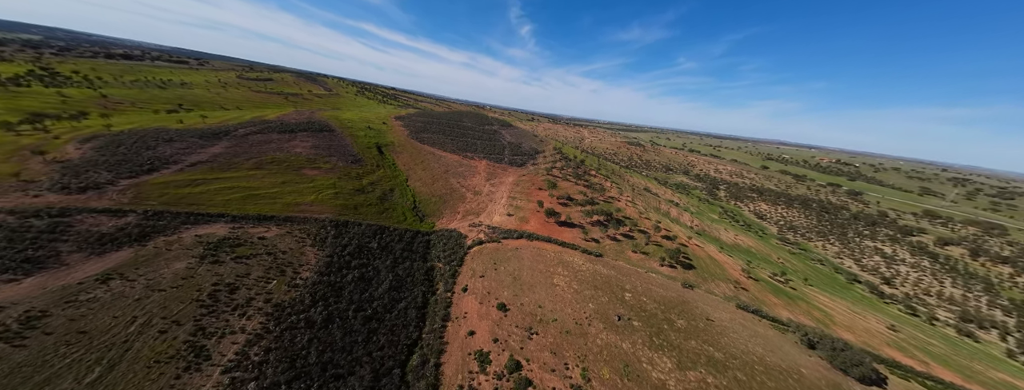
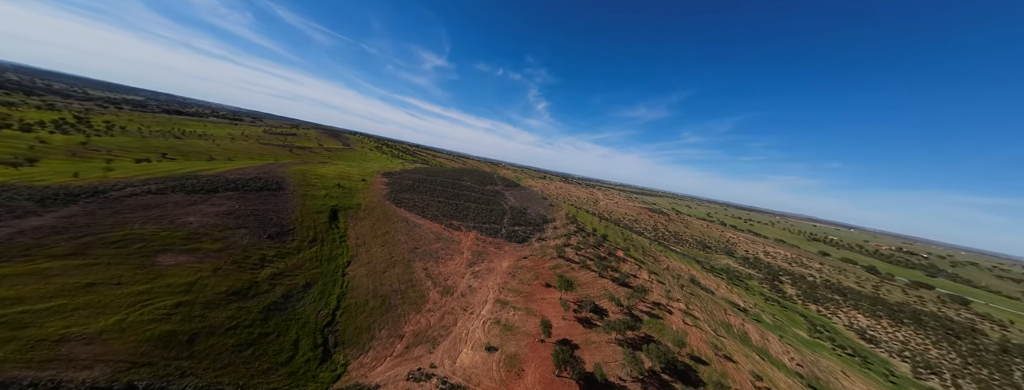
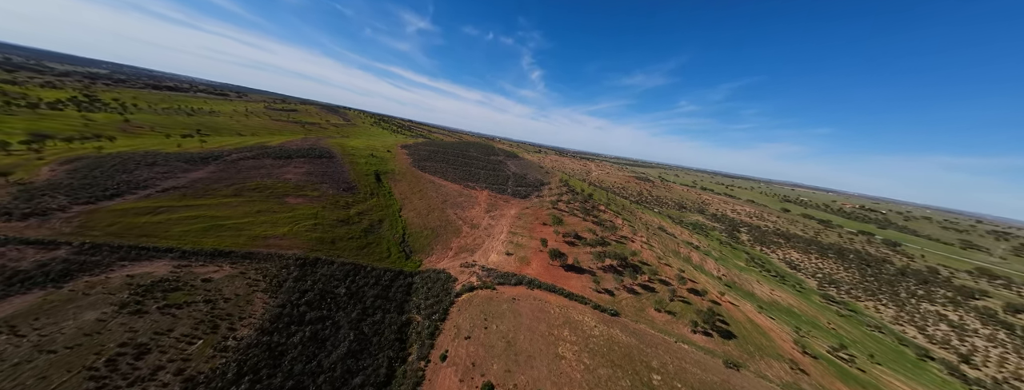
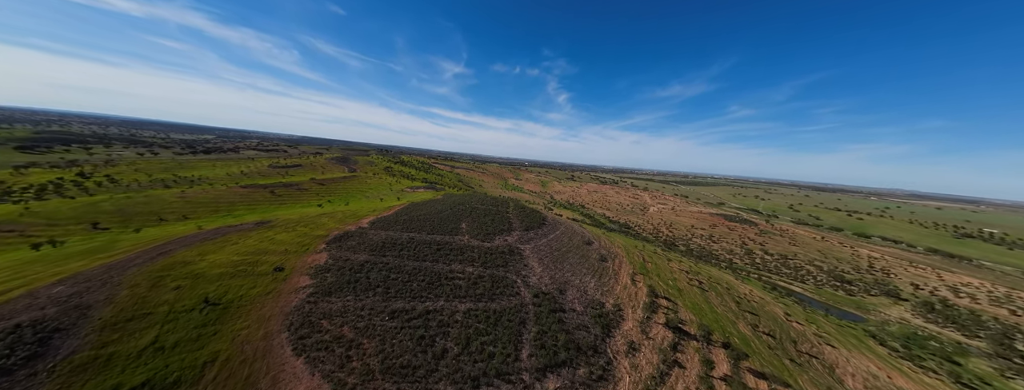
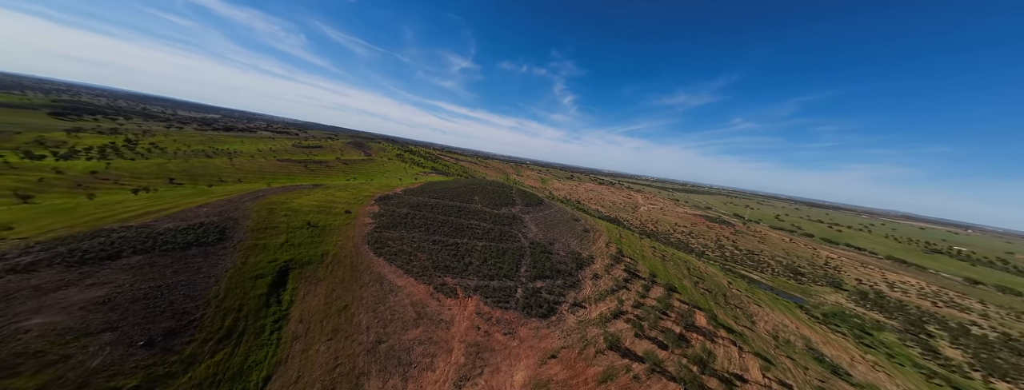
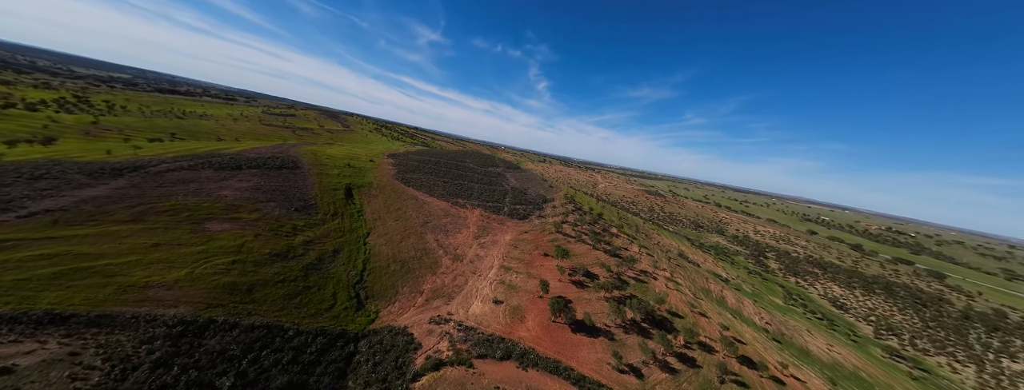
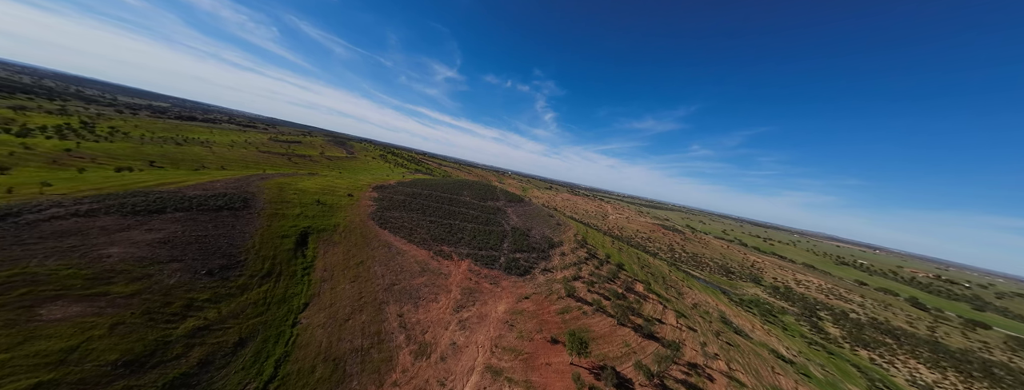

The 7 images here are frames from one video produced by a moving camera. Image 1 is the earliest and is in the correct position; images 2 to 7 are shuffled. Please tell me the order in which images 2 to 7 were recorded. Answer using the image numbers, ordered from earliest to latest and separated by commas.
3, 6, 2, 7, 5, 4
